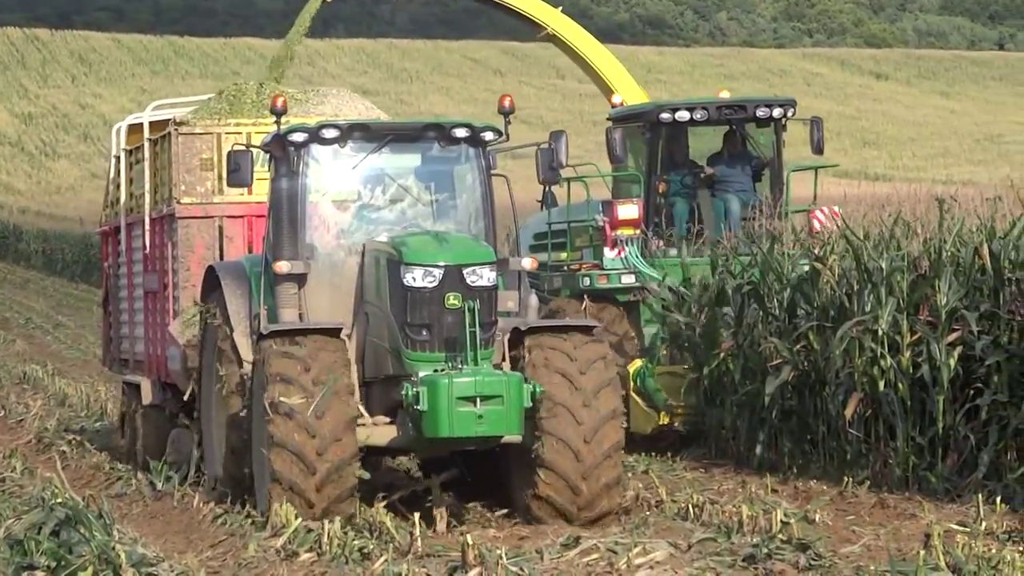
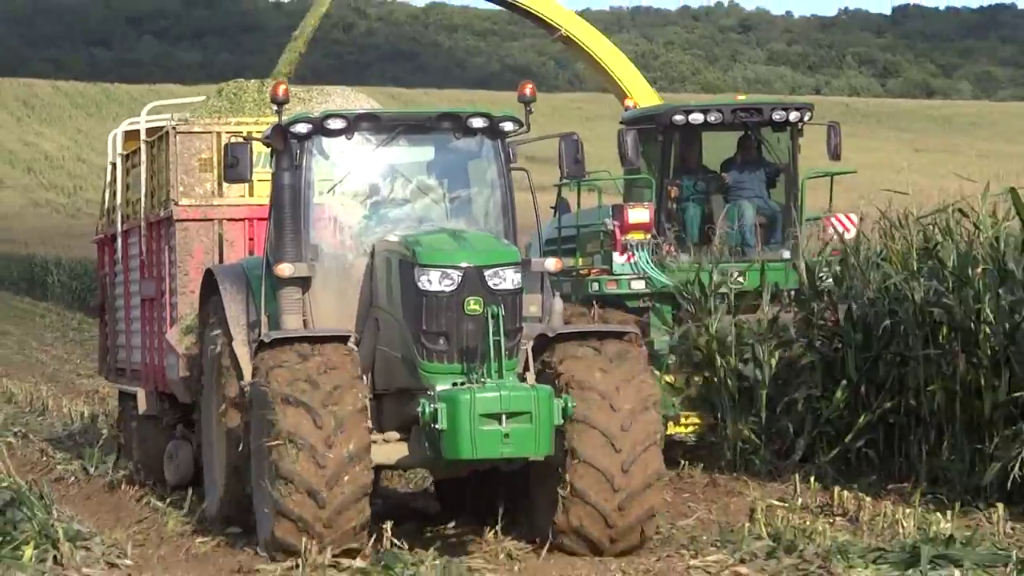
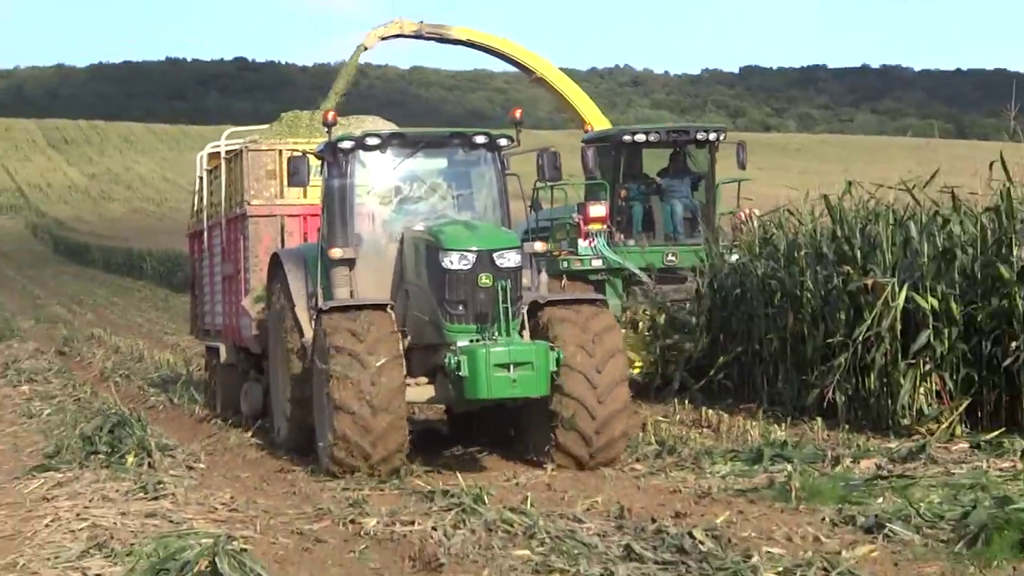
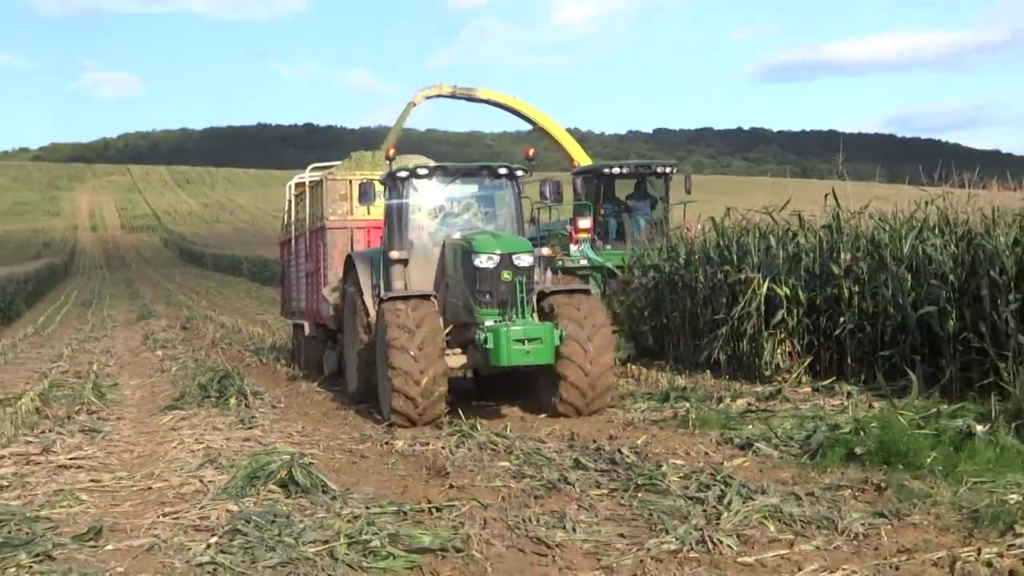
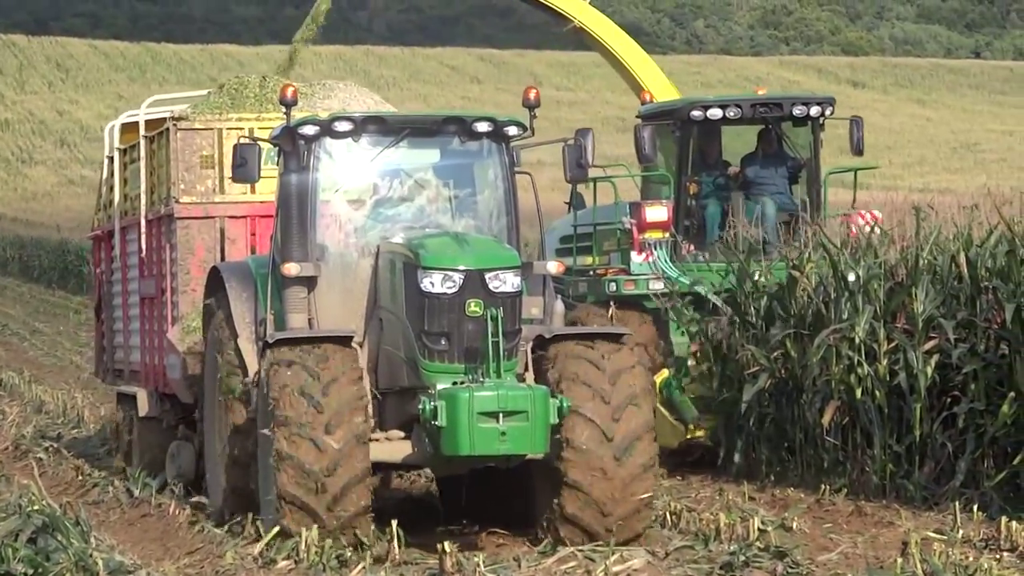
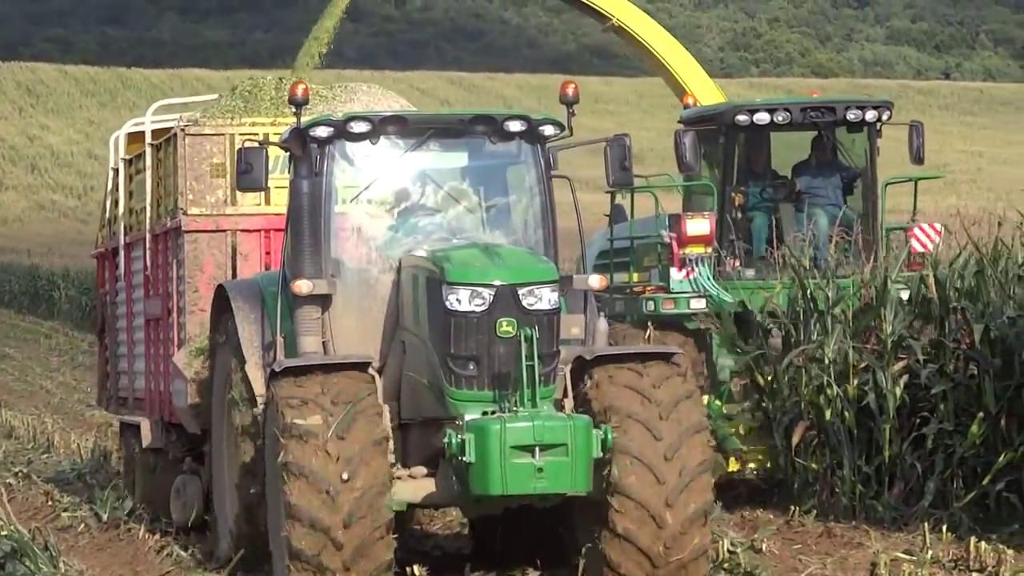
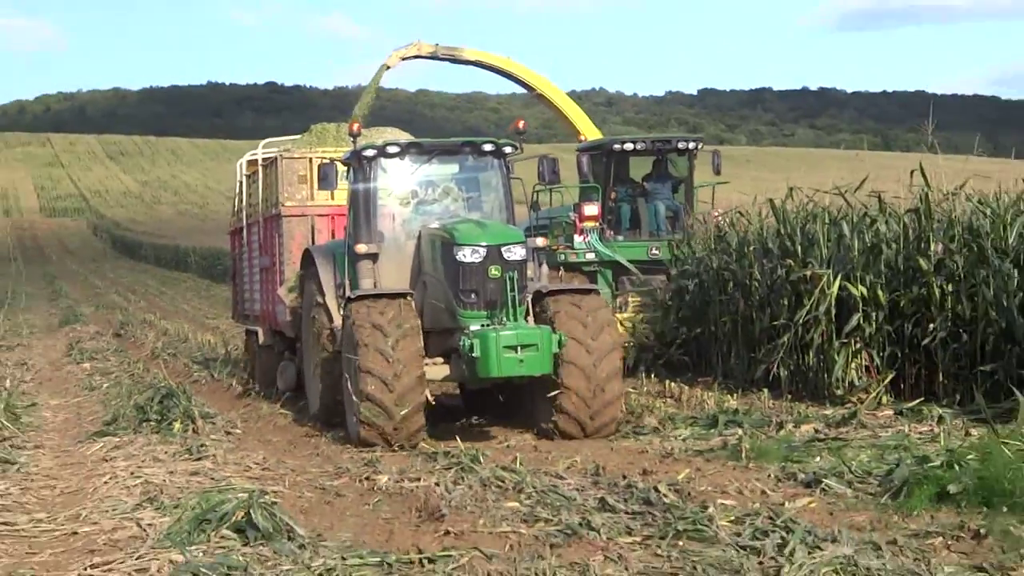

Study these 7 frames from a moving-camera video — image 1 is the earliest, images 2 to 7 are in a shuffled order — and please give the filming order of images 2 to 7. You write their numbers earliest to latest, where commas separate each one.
5, 6, 2, 3, 7, 4
